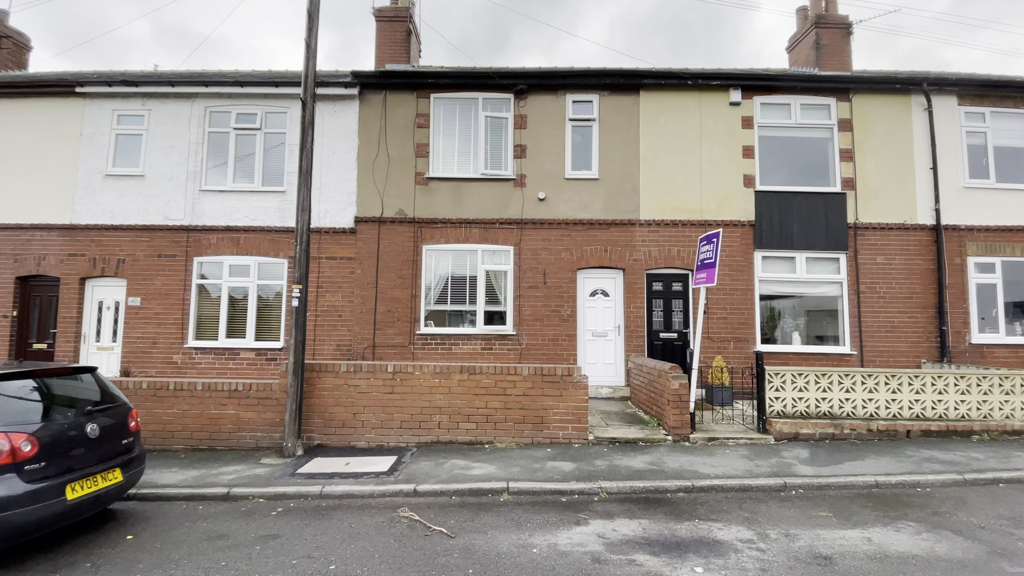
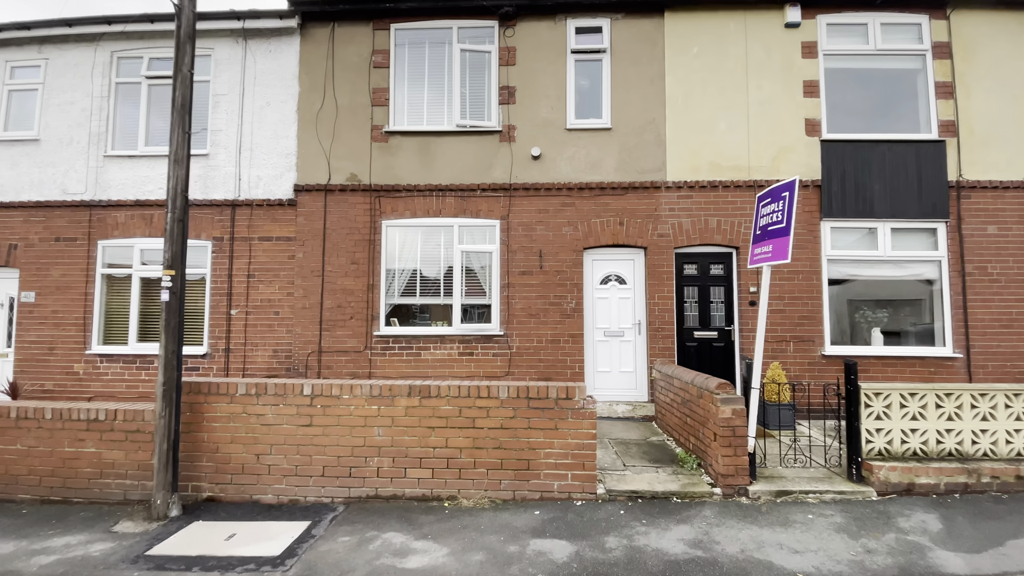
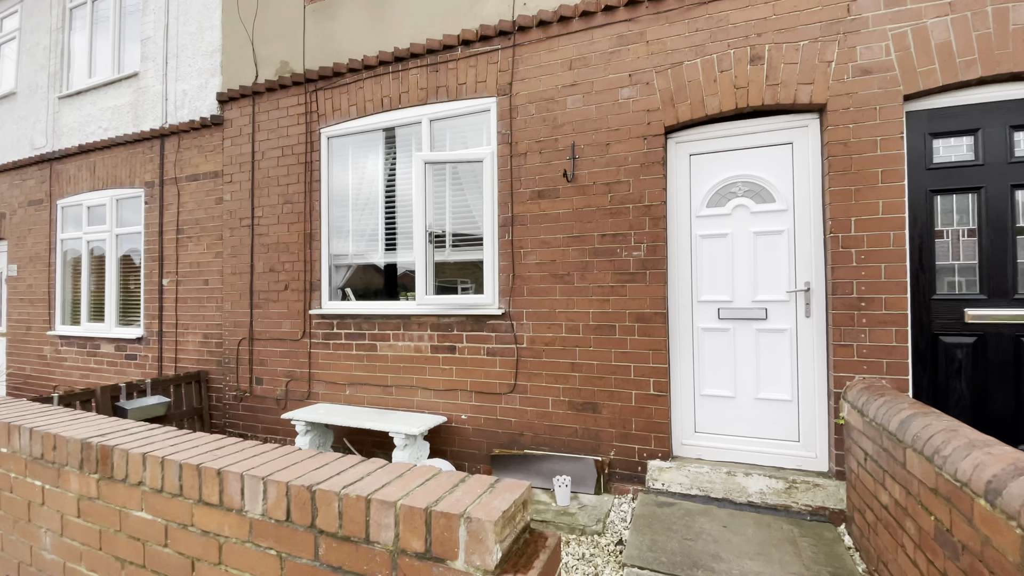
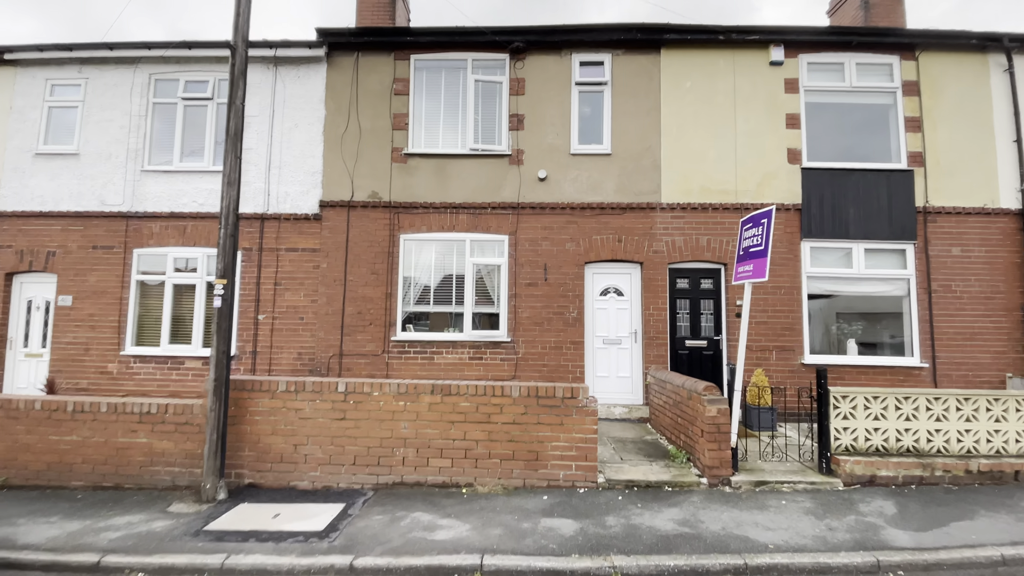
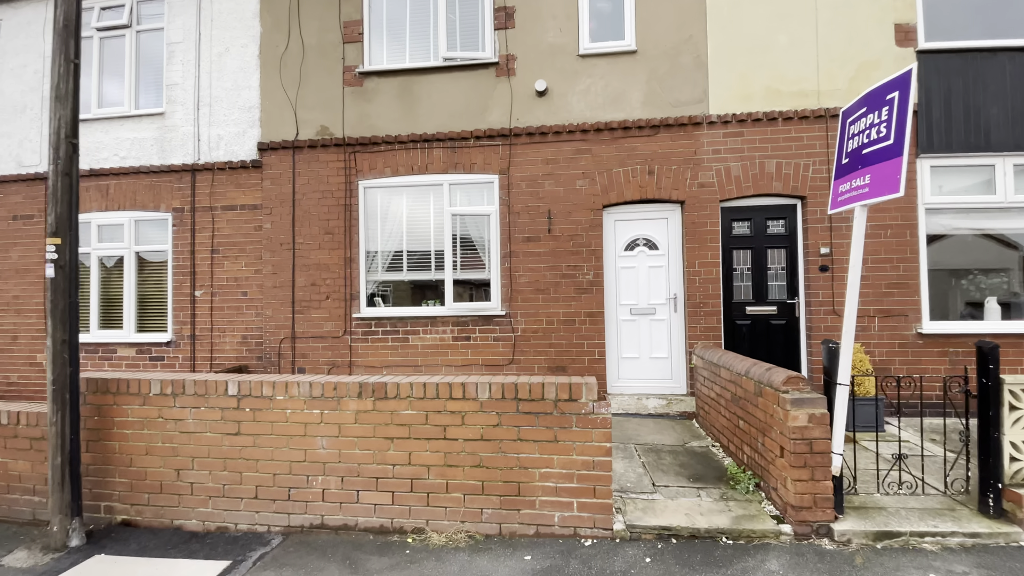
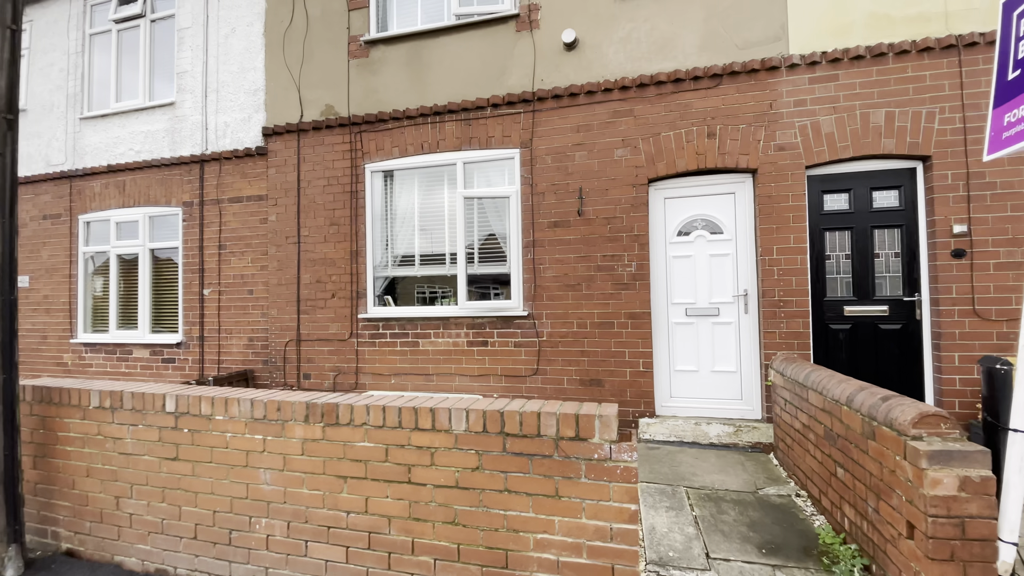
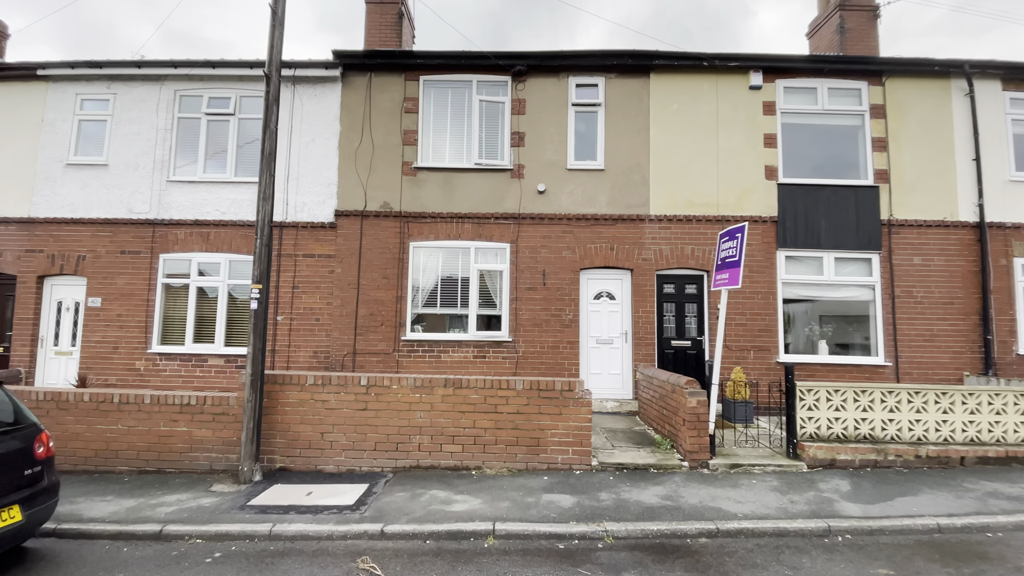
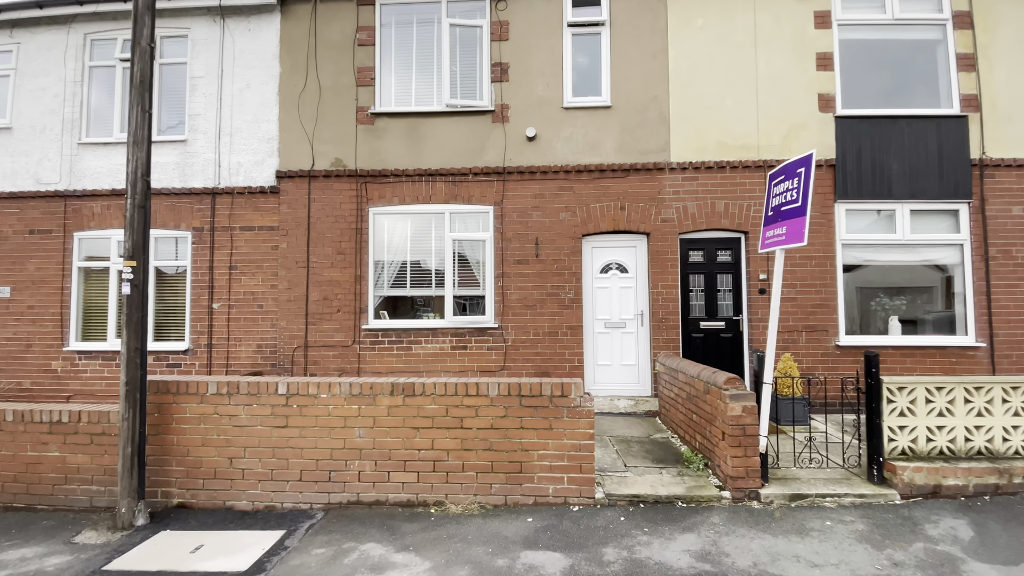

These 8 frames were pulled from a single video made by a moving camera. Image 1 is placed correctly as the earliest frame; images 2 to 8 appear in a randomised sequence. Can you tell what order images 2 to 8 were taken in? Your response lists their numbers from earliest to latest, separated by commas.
7, 4, 2, 8, 5, 6, 3
